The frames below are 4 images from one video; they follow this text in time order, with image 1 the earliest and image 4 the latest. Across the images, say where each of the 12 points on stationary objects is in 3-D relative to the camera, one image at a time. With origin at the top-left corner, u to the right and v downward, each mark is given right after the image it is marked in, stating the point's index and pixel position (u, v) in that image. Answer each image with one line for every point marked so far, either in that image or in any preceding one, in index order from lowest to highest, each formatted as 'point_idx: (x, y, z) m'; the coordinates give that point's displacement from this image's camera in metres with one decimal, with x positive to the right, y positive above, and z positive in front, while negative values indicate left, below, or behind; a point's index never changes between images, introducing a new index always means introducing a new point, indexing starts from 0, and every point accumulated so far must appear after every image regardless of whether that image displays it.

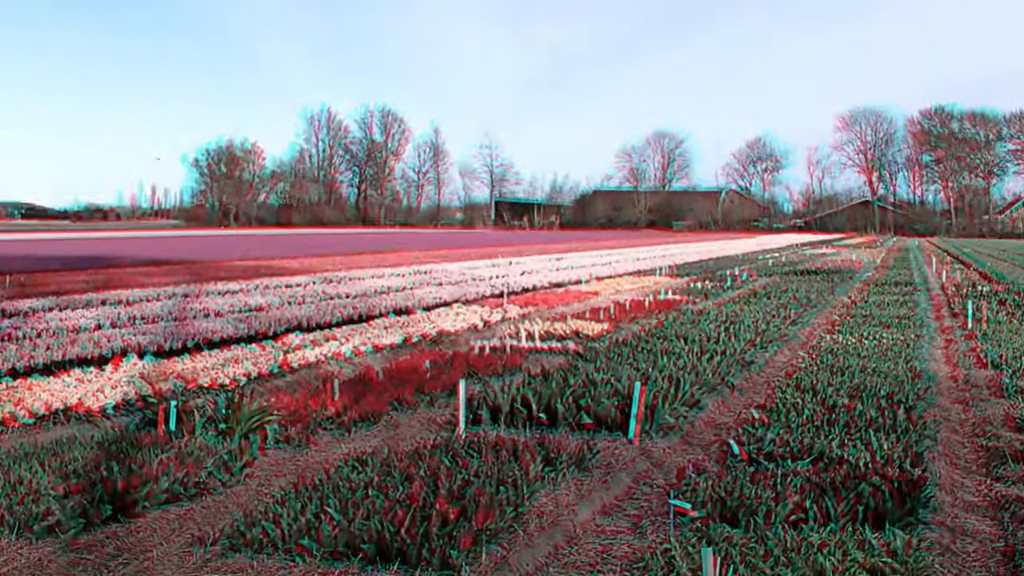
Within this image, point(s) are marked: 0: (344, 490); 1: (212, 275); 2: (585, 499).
0: (-0.8, -1.0, +3.8) m
1: (-4.9, +0.3, +16.8) m
2: (+0.4, -1.1, +4.5) m
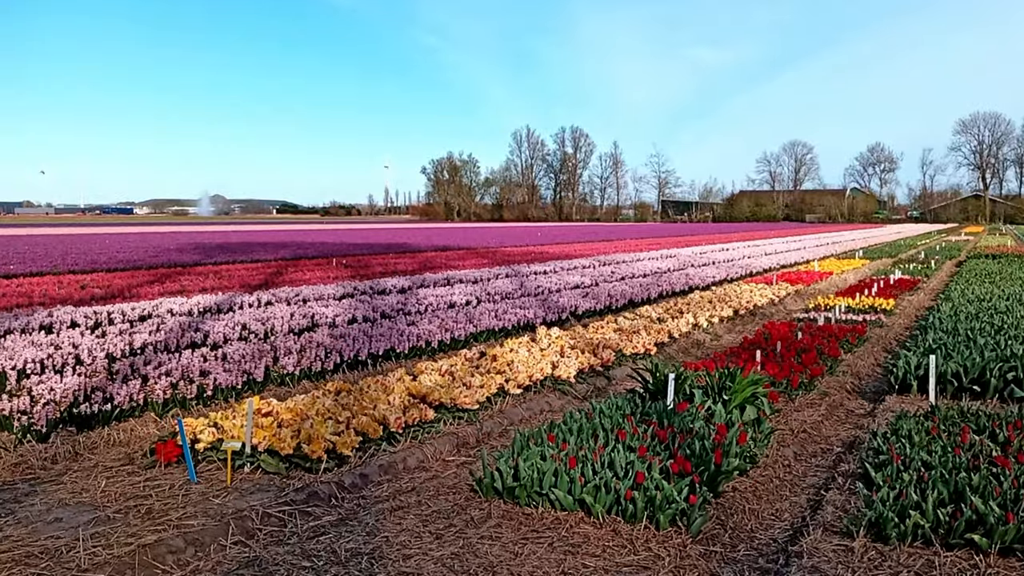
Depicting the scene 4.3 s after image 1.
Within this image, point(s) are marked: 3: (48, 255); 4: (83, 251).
0: (+1.9, -0.9, +3.7) m
1: (-1.5, +0.5, +16.9) m
2: (+3.2, -1.0, +4.3) m
3: (-8.6, +0.6, +16.4) m
4: (-8.5, +0.7, +17.5) m
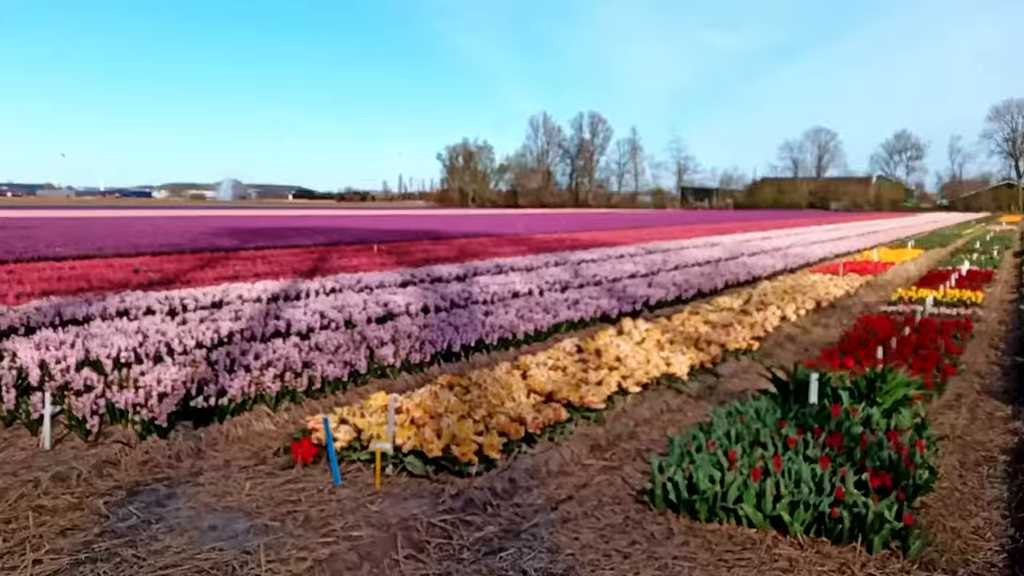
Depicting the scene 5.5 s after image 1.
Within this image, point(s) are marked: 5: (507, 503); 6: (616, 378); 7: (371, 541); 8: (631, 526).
0: (+2.7, -0.8, +3.4) m
1: (-0.7, +0.7, +16.5) m
2: (+3.9, -1.0, +4.0) m
3: (-7.8, +0.9, +16.0) m
4: (-7.7, +1.1, +17.2) m
5: (0.0, -0.9, +3.9) m
6: (+0.6, -0.6, +5.4) m
7: (-0.5, -1.0, +3.3) m
8: (+0.5, -1.0, +3.6) m
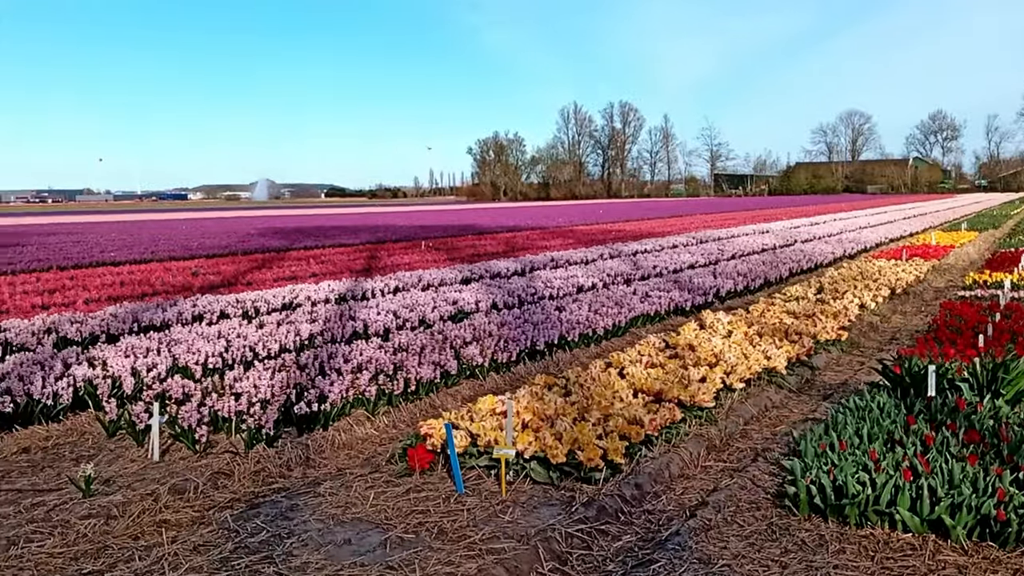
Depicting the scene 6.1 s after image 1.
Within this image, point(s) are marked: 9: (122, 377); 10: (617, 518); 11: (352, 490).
0: (+3.2, -0.8, +3.2) m
1: (+0.2, +0.8, +16.4) m
2: (+4.5, -0.9, +3.7) m
3: (-6.9, +0.9, +16.1) m
4: (-6.8, +1.0, +17.3) m
5: (+0.5, -0.9, +3.7) m
6: (+1.2, -0.5, +5.2) m
7: (0.0, -1.0, +3.2) m
8: (+1.0, -1.0, +3.4) m
9: (-2.2, -0.5, +5.0) m
10: (+0.4, -0.9, +3.6) m
11: (-0.7, -0.9, +3.8) m
